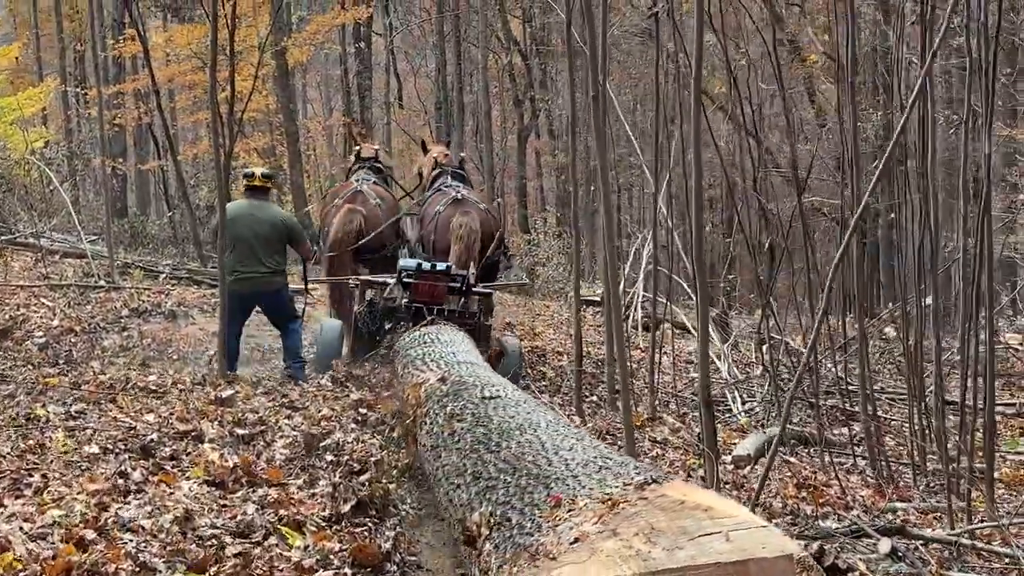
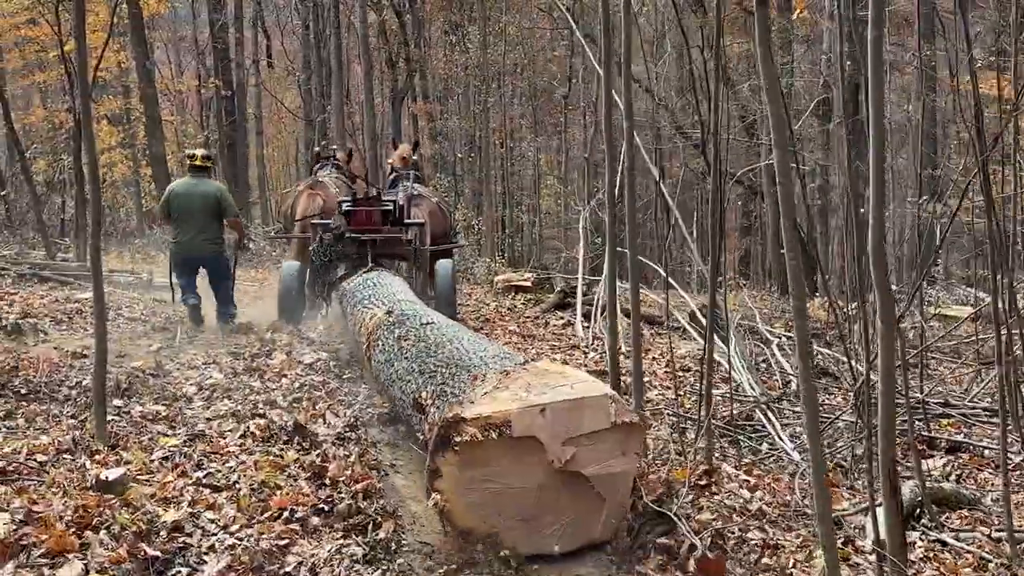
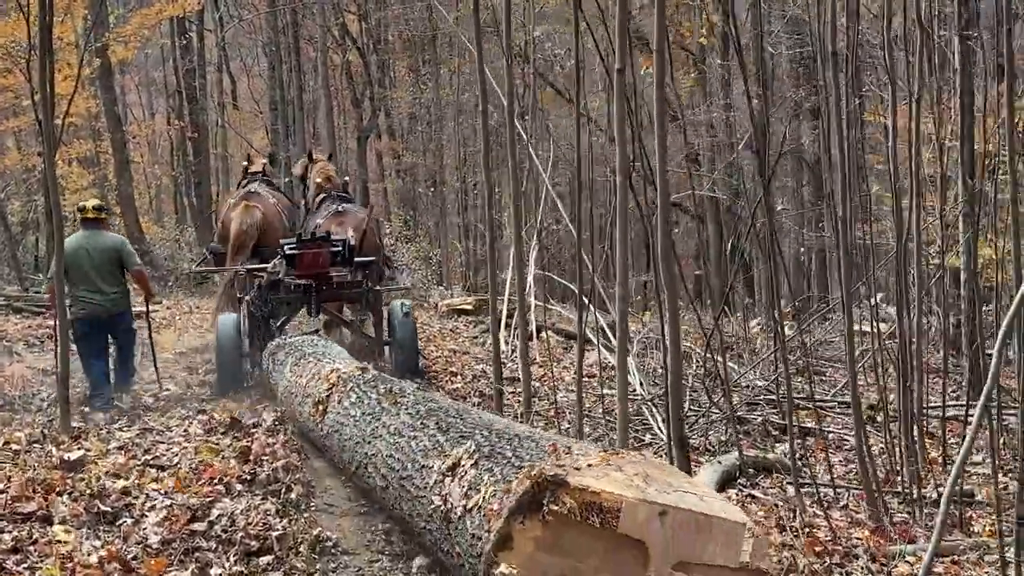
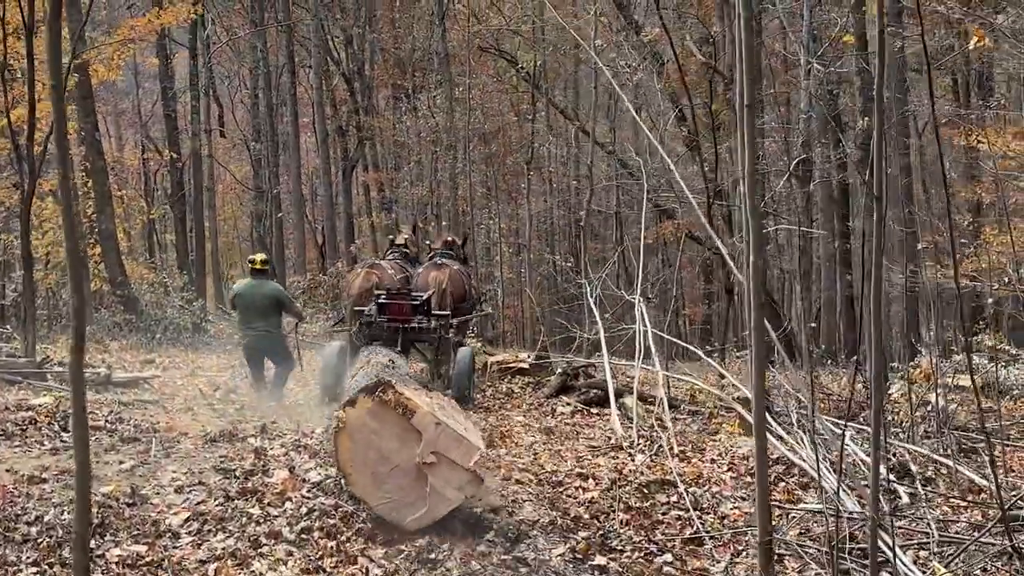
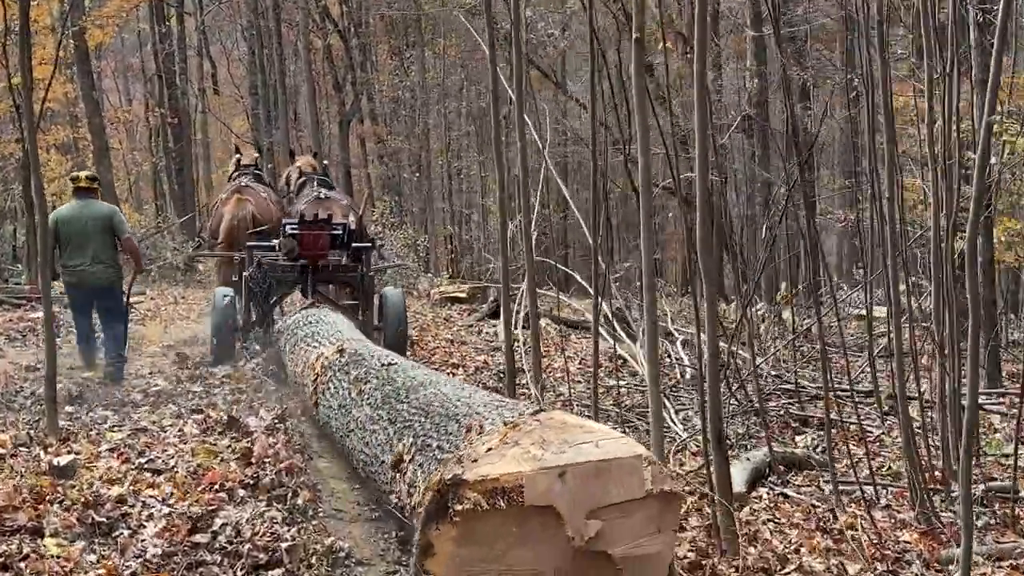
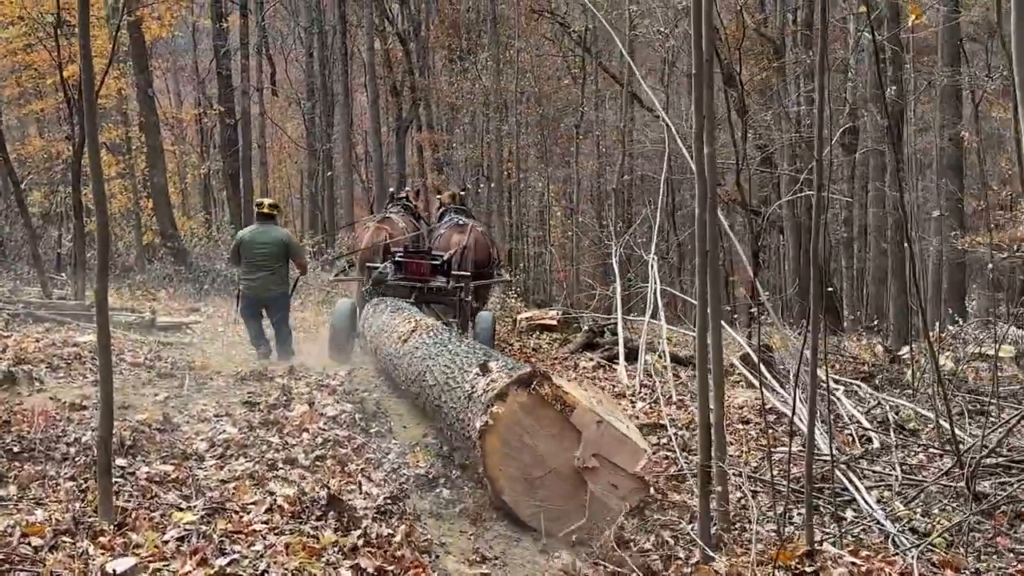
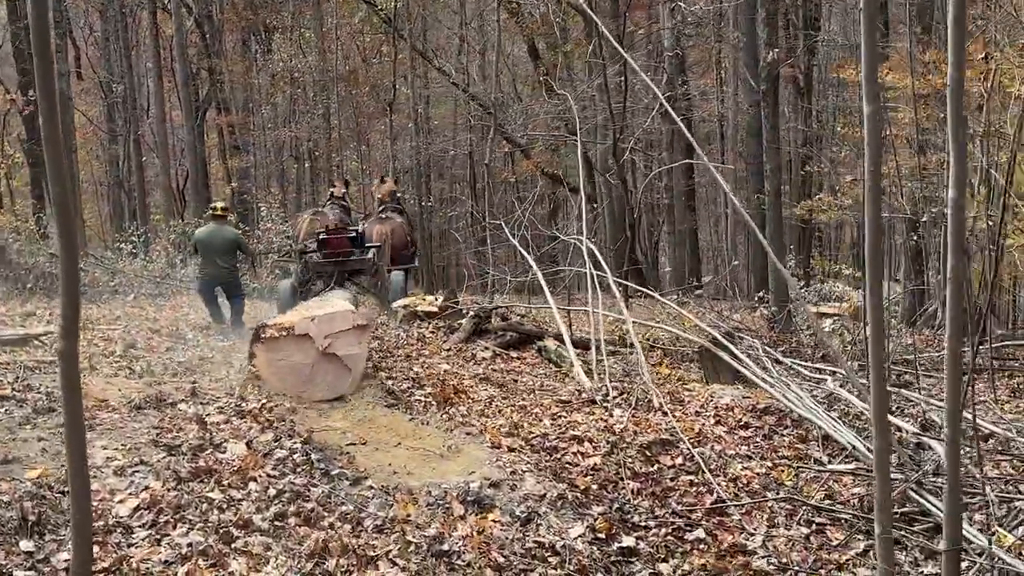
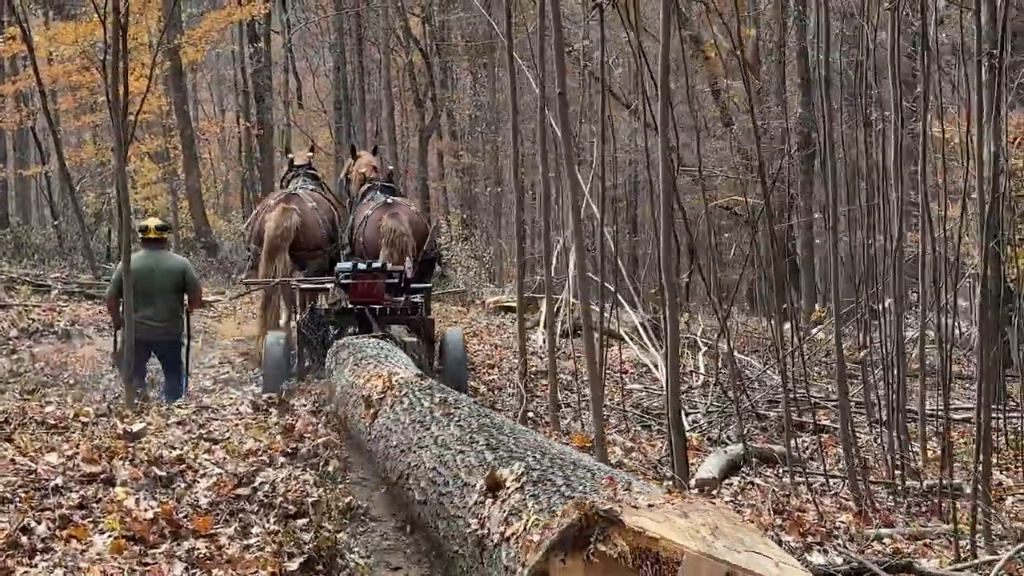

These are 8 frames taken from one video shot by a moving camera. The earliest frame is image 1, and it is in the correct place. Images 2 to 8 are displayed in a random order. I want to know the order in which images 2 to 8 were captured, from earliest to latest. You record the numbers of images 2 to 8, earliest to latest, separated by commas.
8, 3, 5, 2, 6, 4, 7
